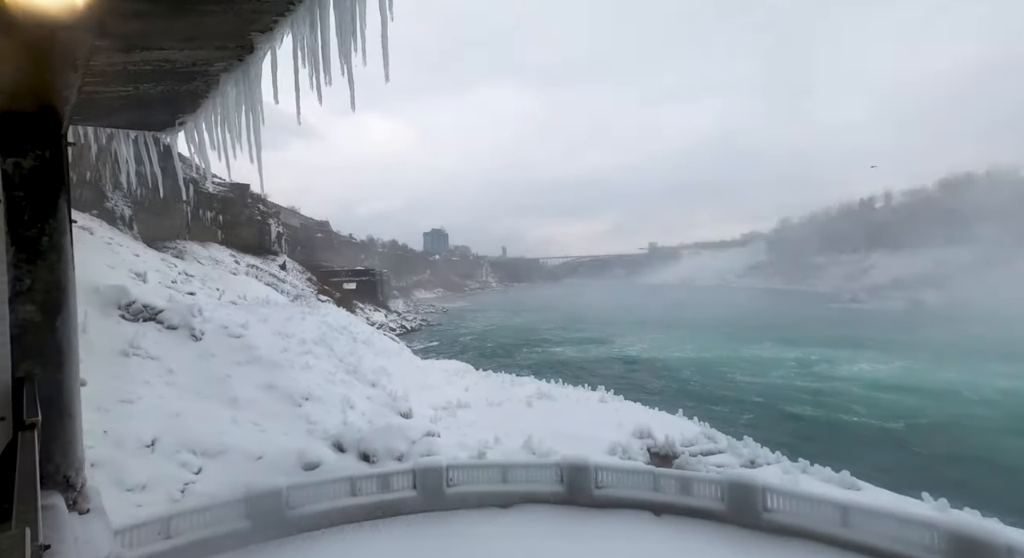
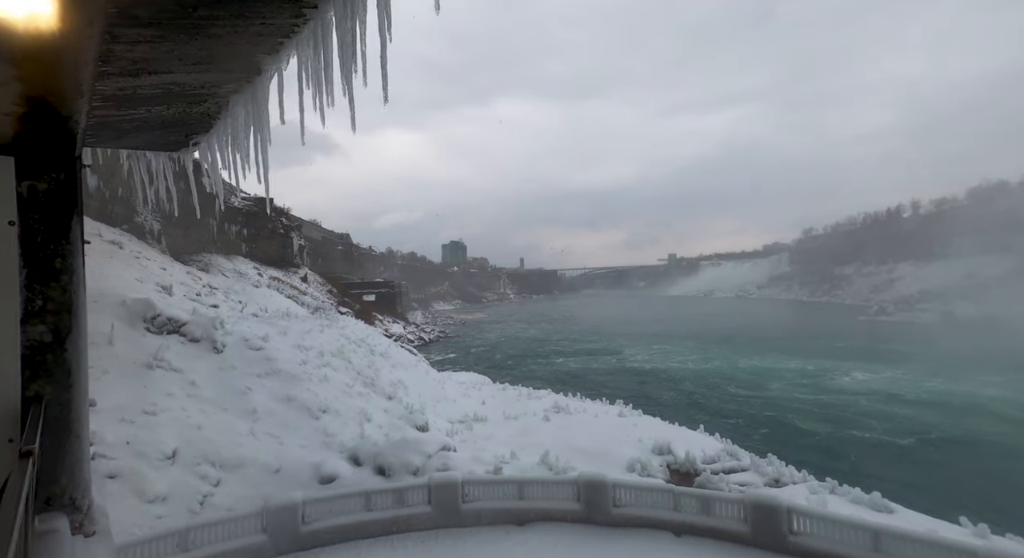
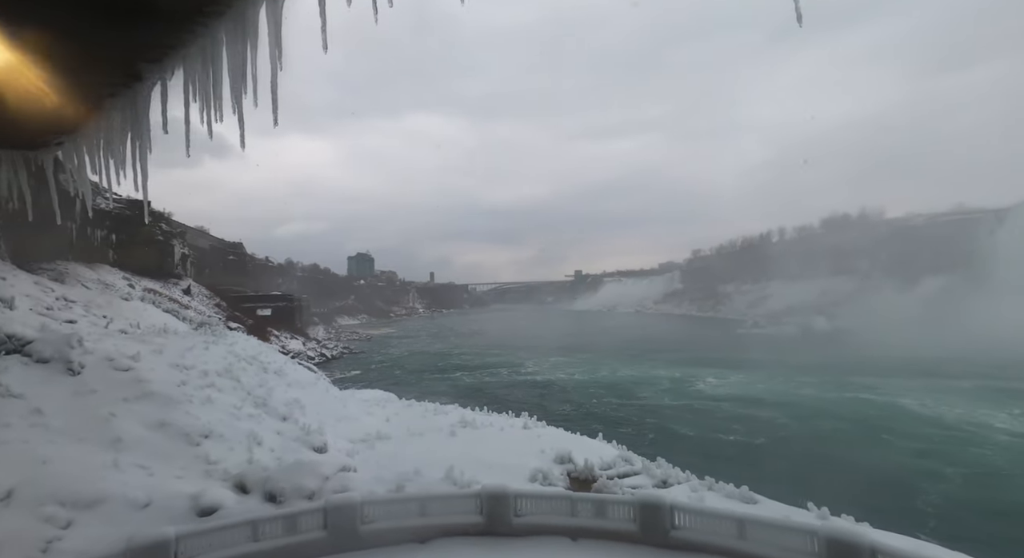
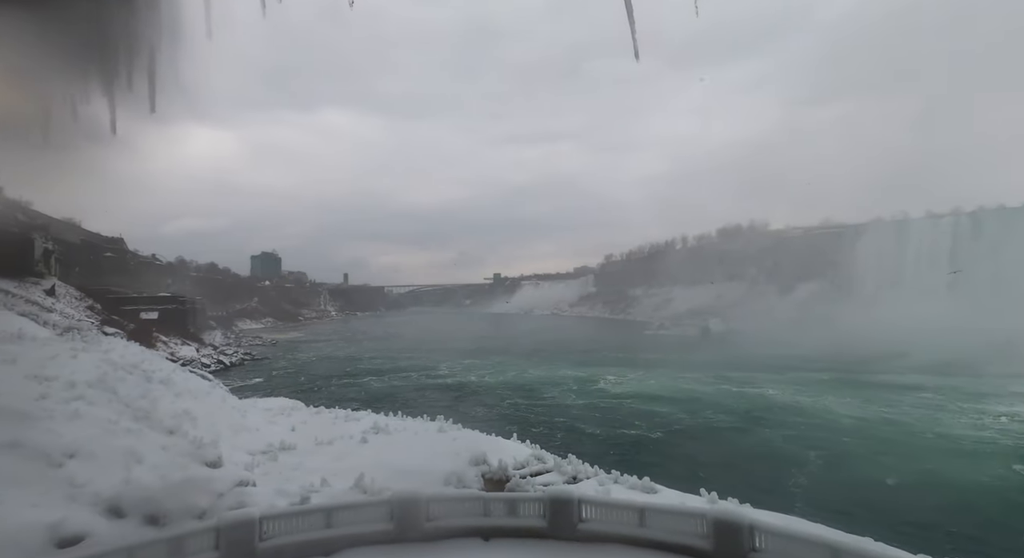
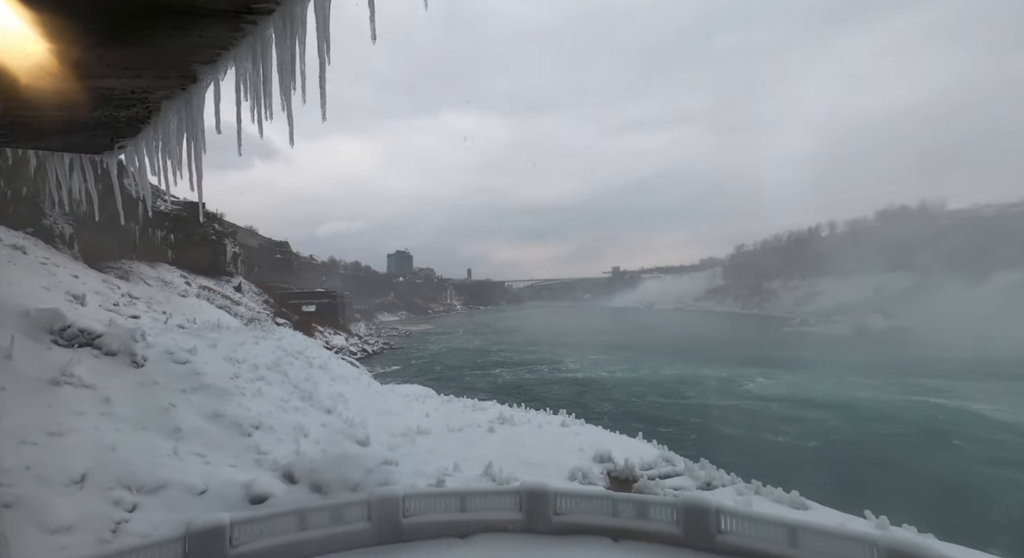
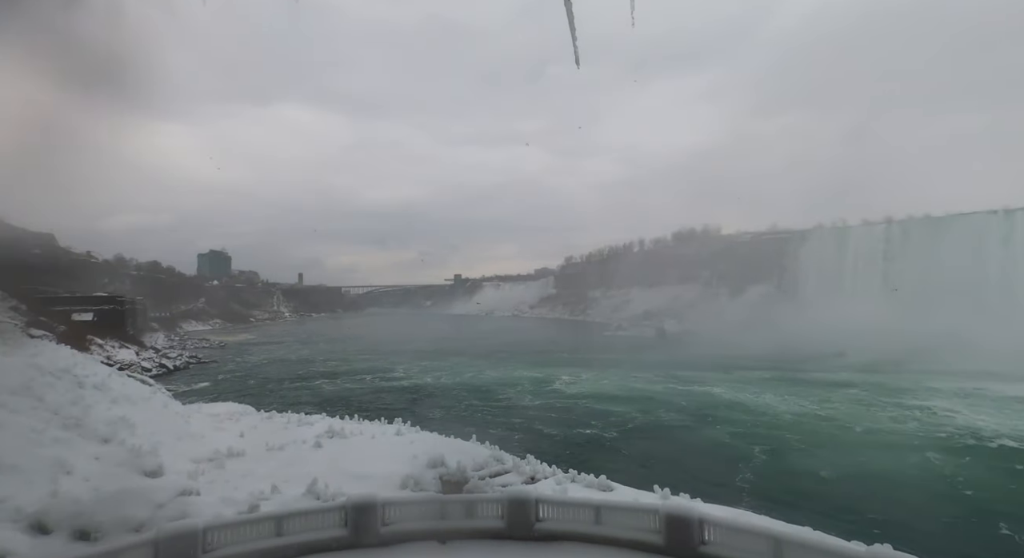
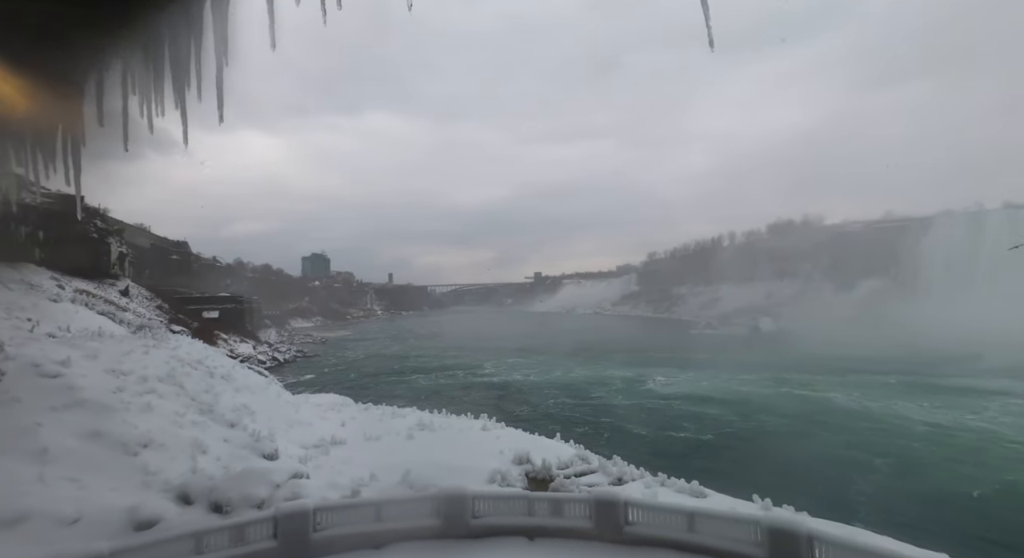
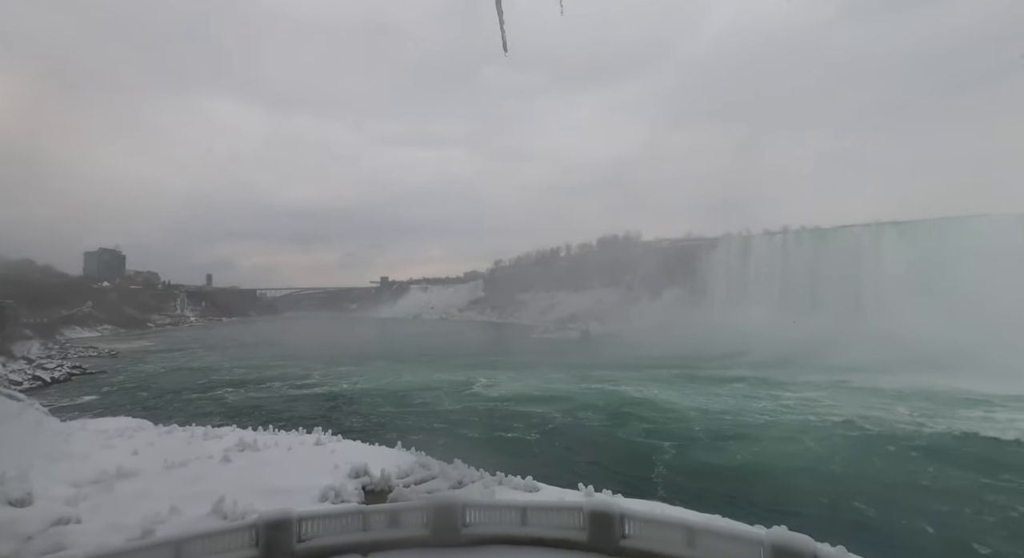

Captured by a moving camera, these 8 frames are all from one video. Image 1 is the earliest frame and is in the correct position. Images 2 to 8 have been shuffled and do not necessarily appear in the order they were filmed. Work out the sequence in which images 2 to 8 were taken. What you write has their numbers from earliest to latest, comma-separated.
2, 5, 3, 7, 4, 6, 8
